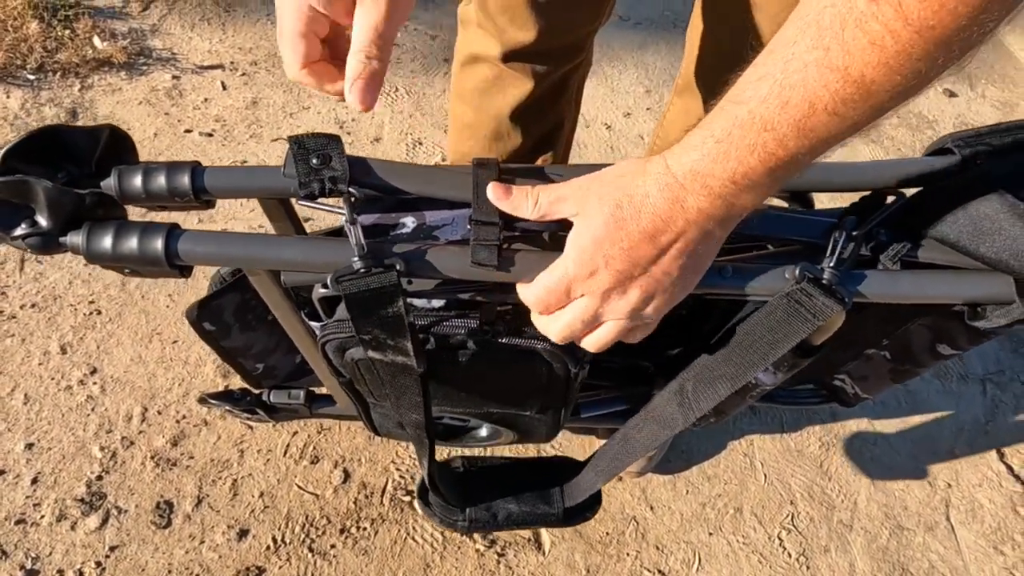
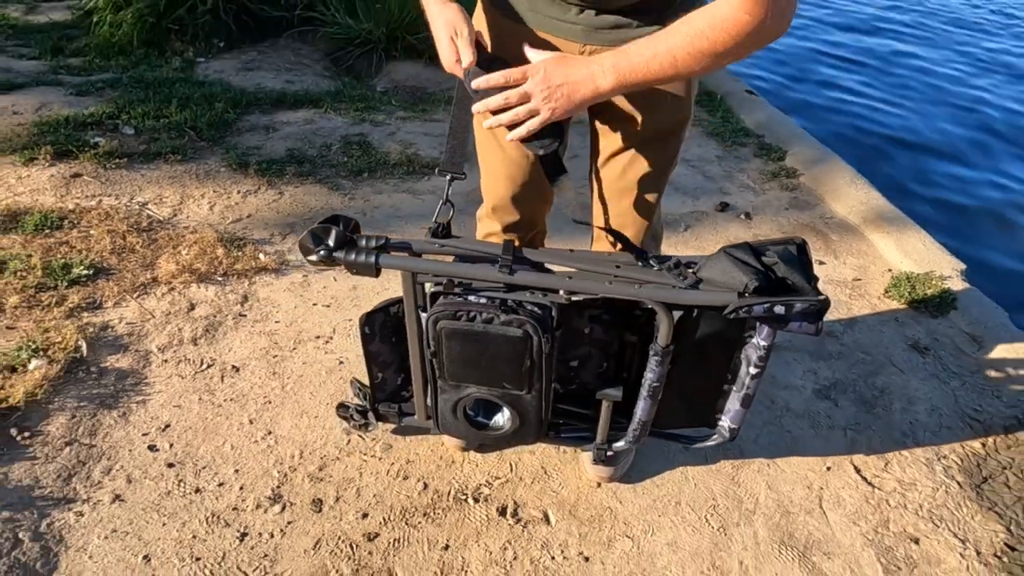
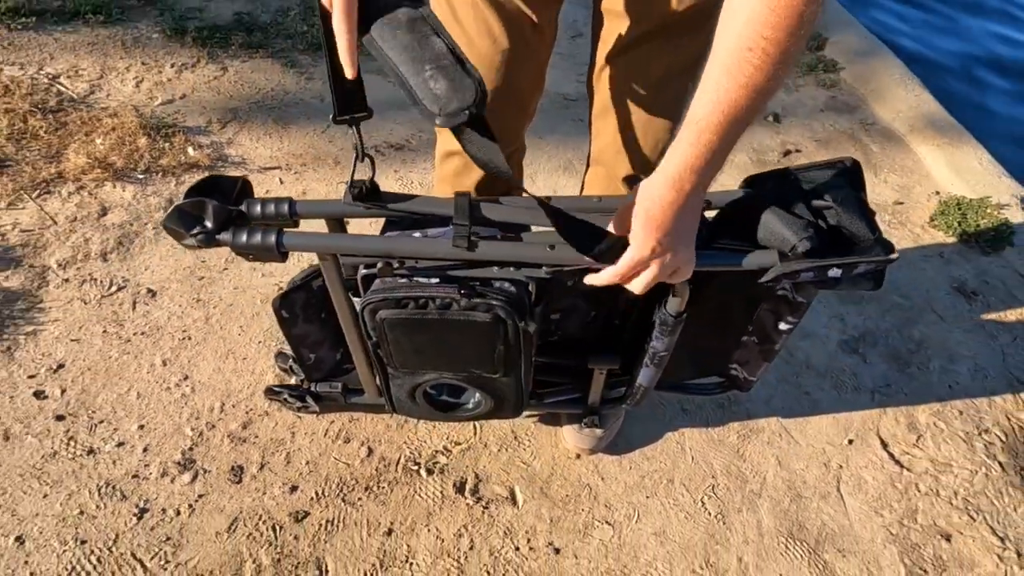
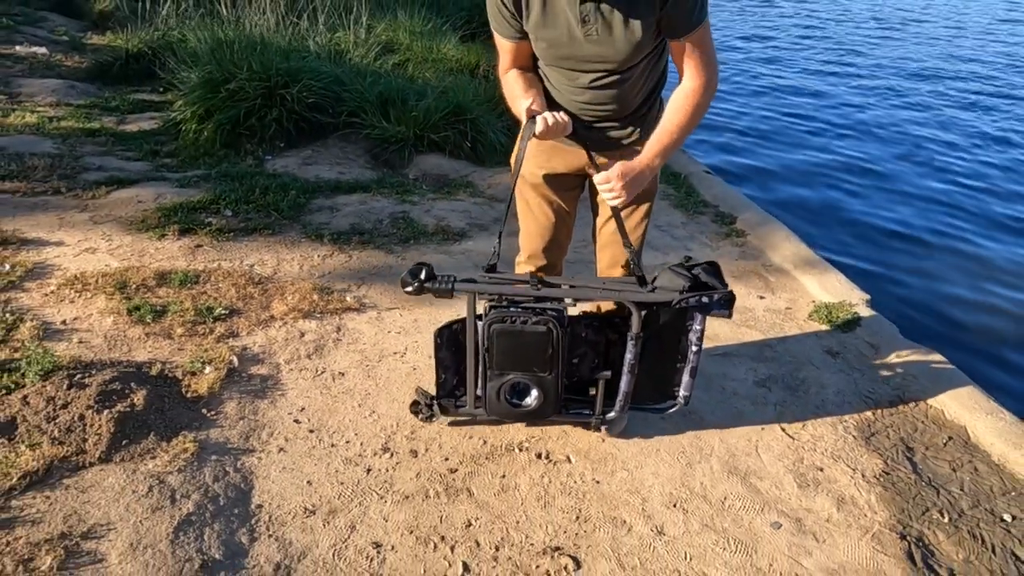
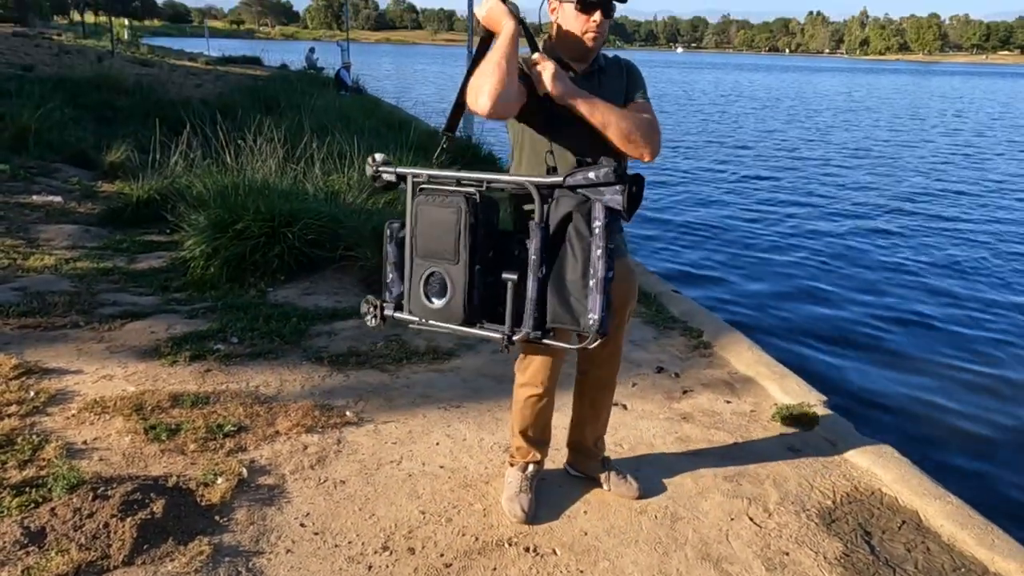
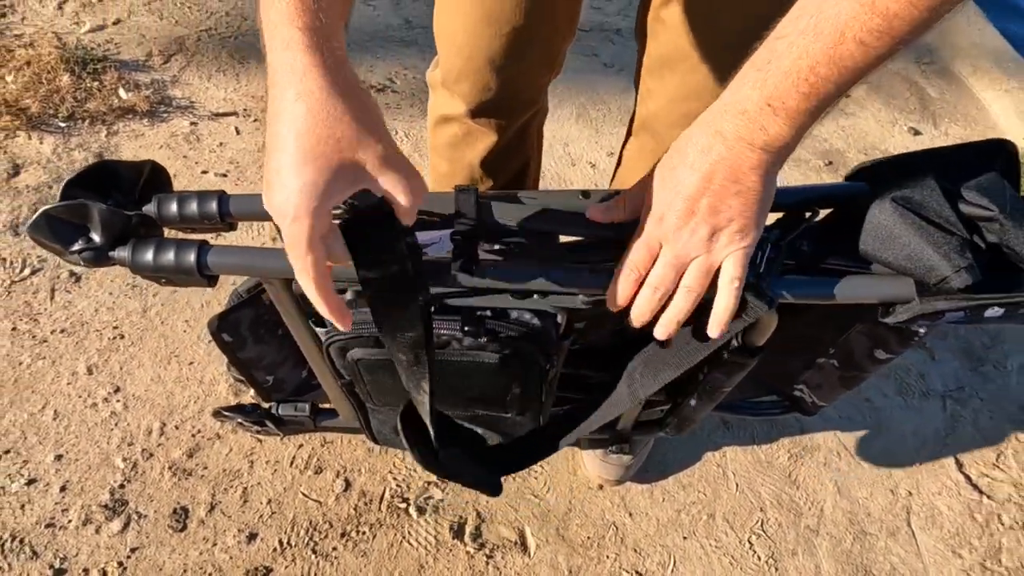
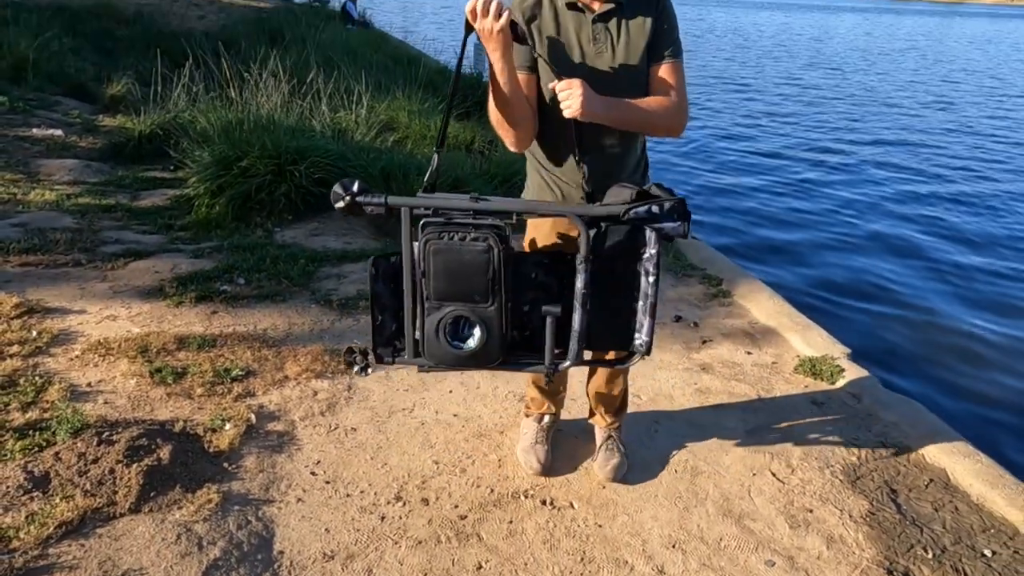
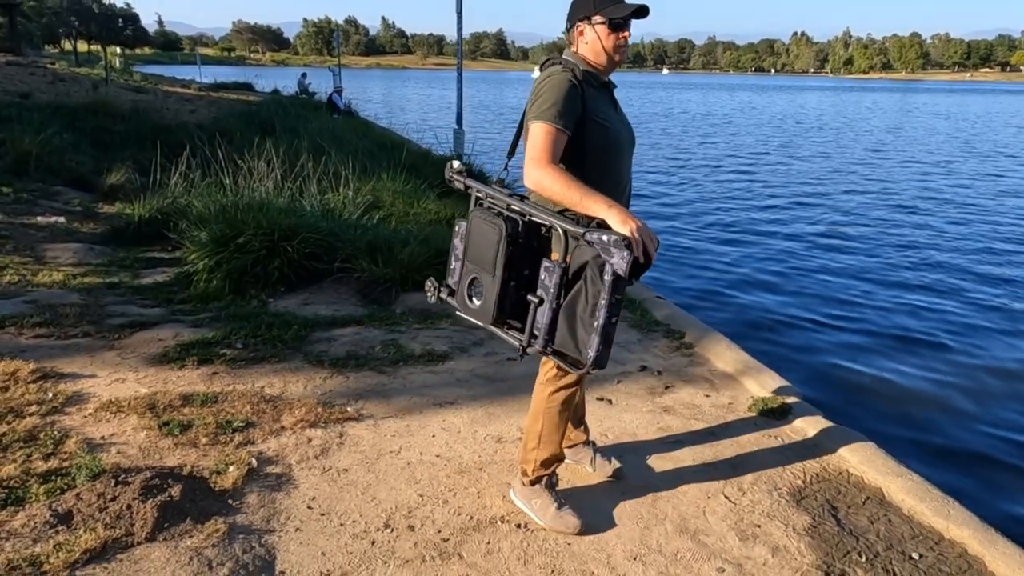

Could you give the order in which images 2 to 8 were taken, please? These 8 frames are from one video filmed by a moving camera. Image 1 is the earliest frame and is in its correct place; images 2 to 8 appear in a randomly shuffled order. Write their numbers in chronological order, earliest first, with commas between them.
6, 3, 2, 4, 7, 5, 8
